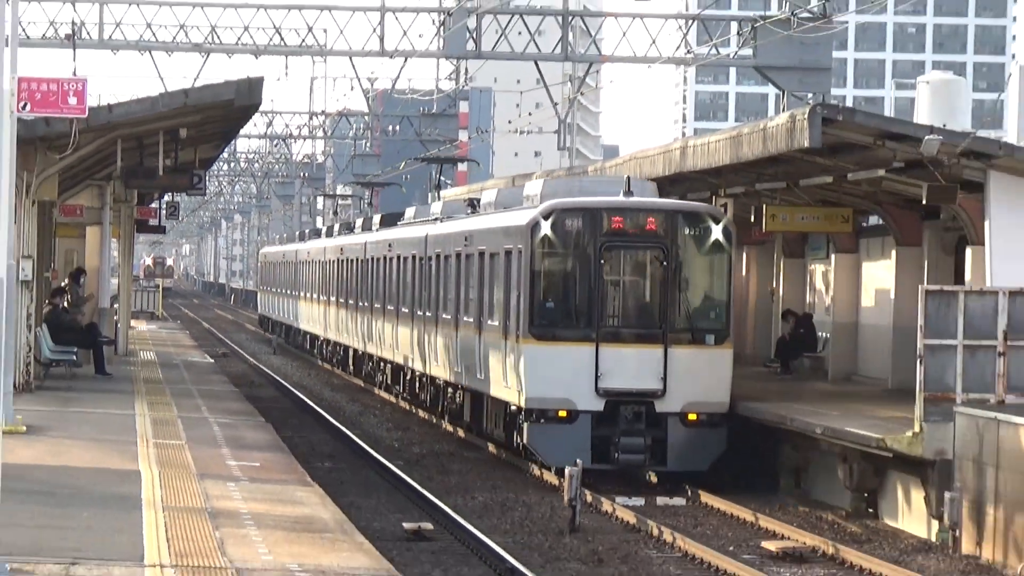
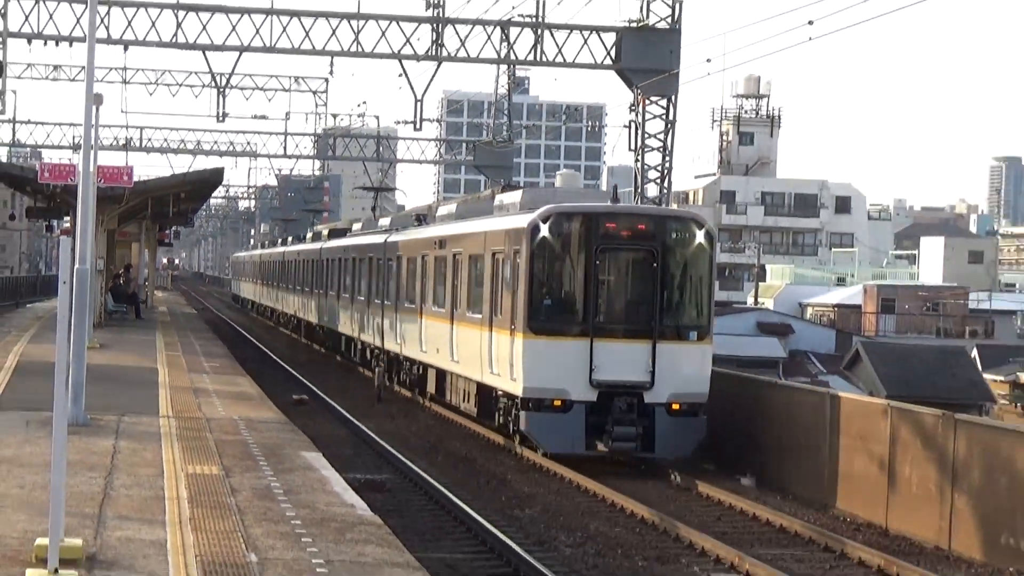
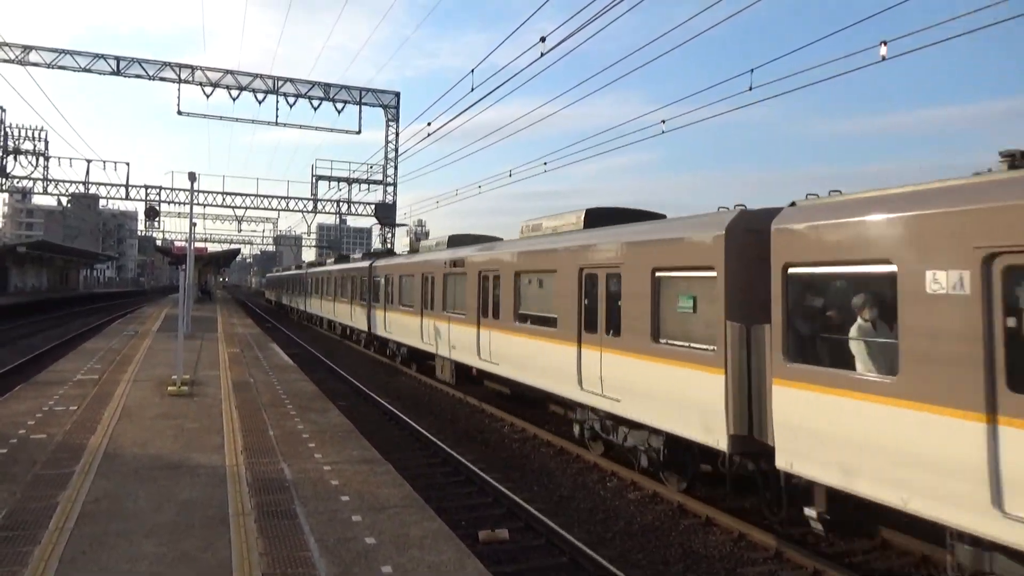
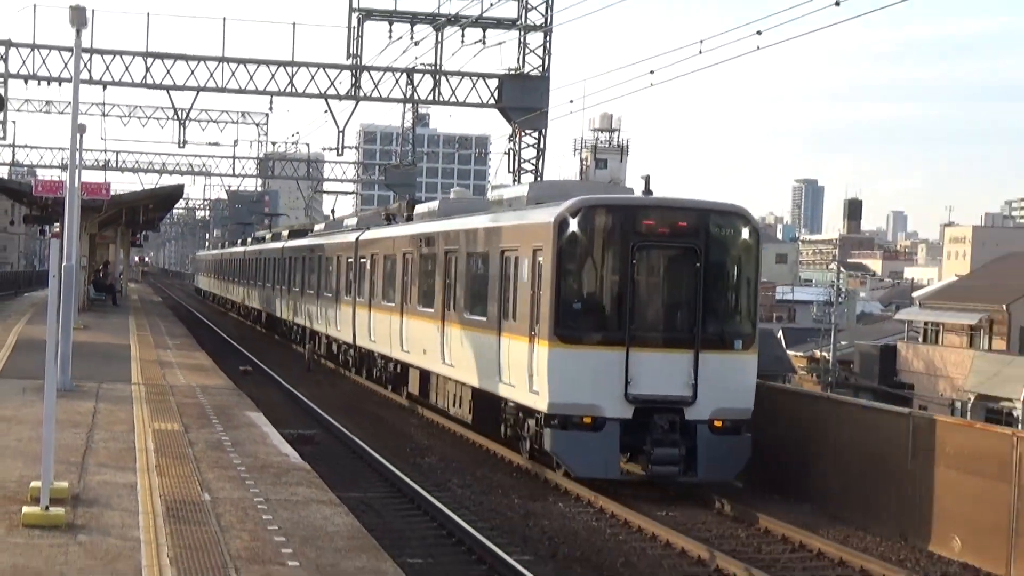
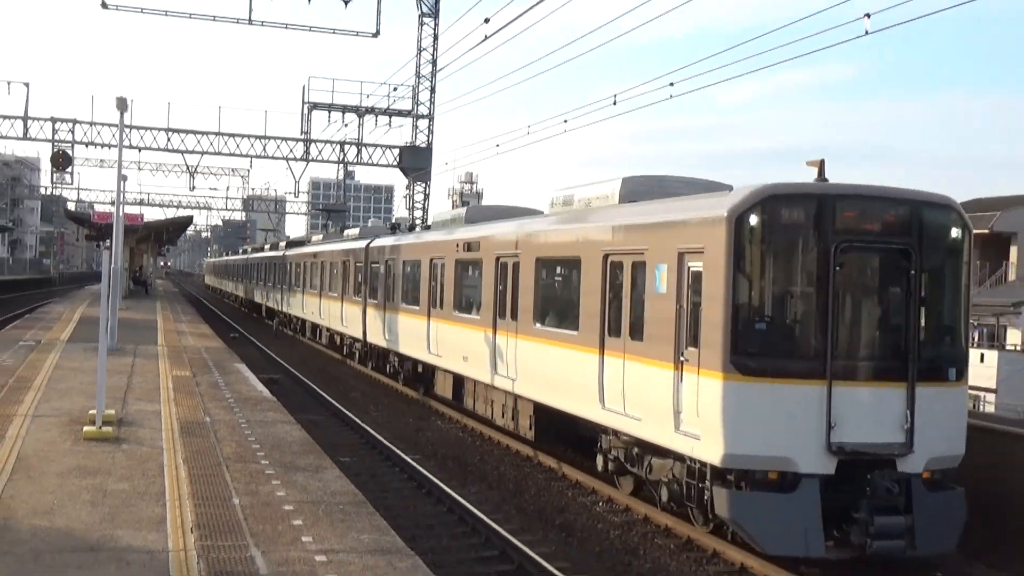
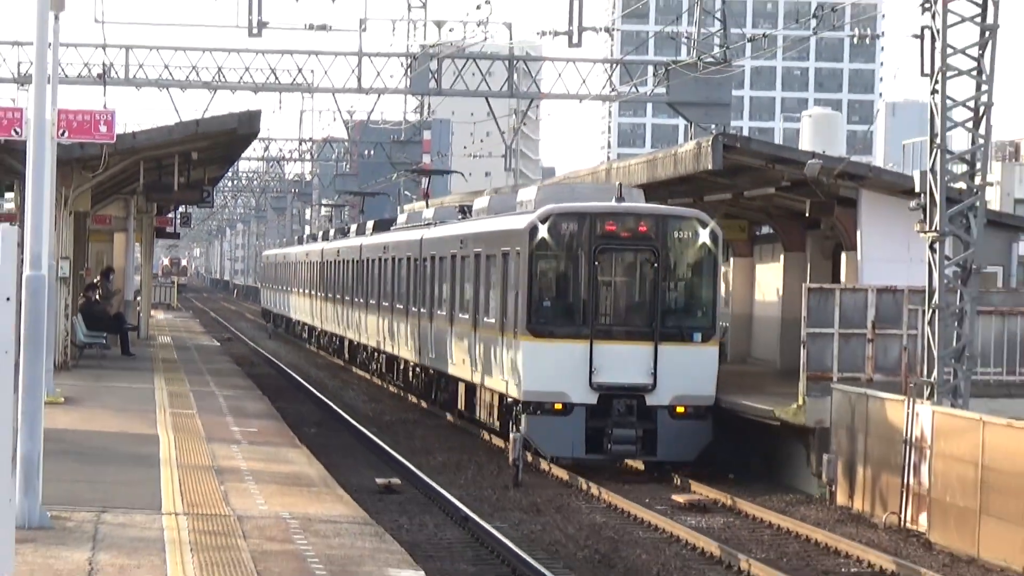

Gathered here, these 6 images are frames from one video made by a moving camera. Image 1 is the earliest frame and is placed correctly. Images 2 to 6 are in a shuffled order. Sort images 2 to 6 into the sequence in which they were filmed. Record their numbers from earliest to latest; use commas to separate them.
6, 2, 4, 5, 3
